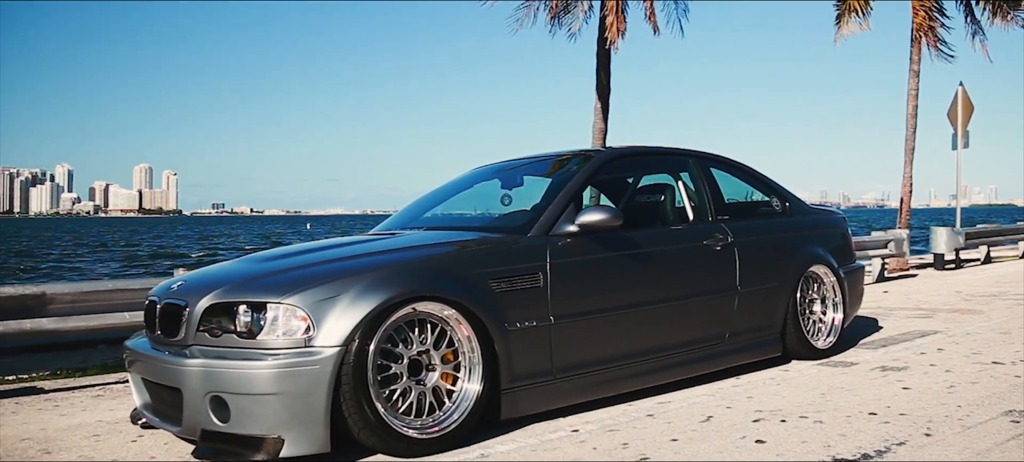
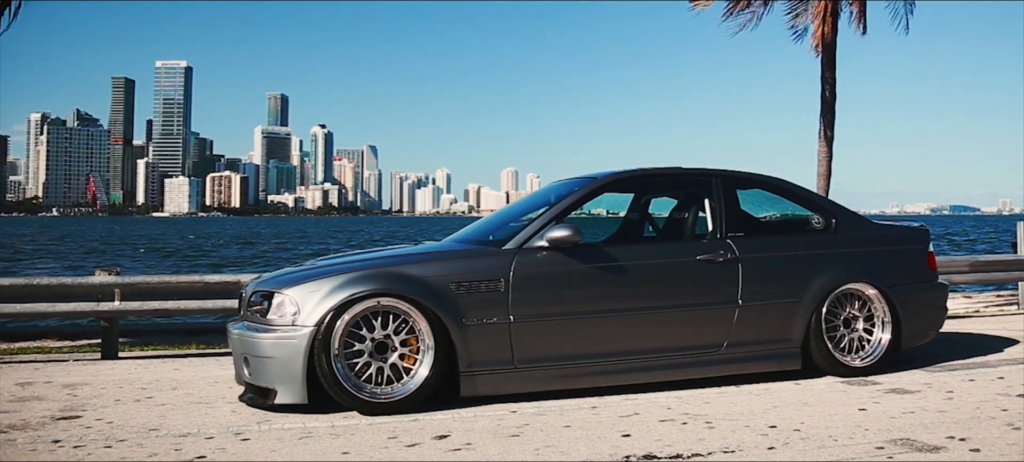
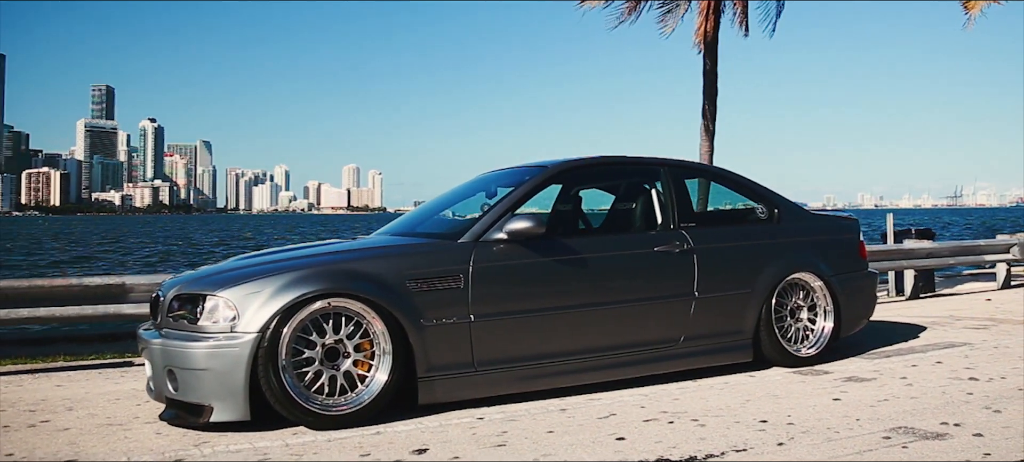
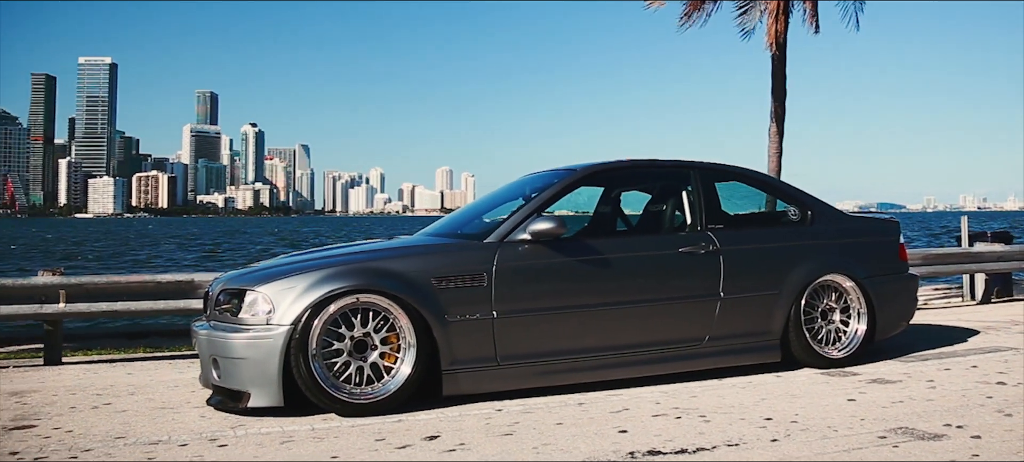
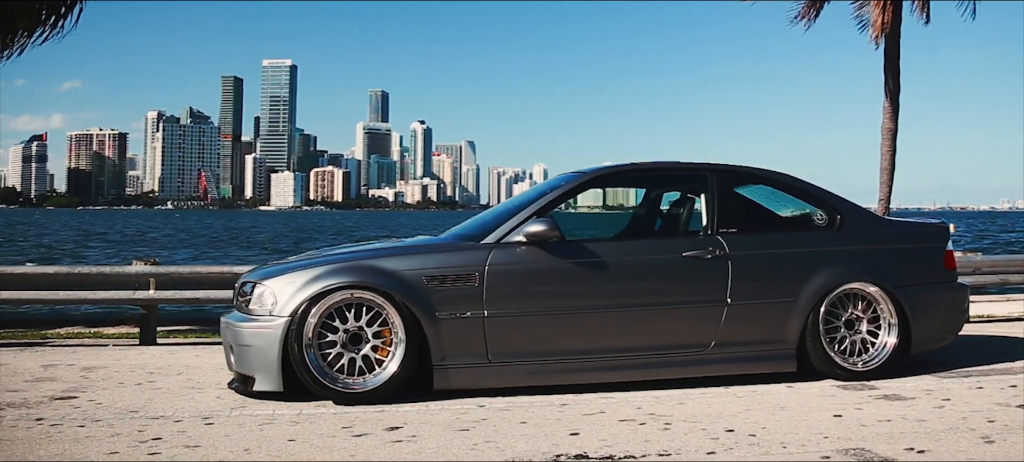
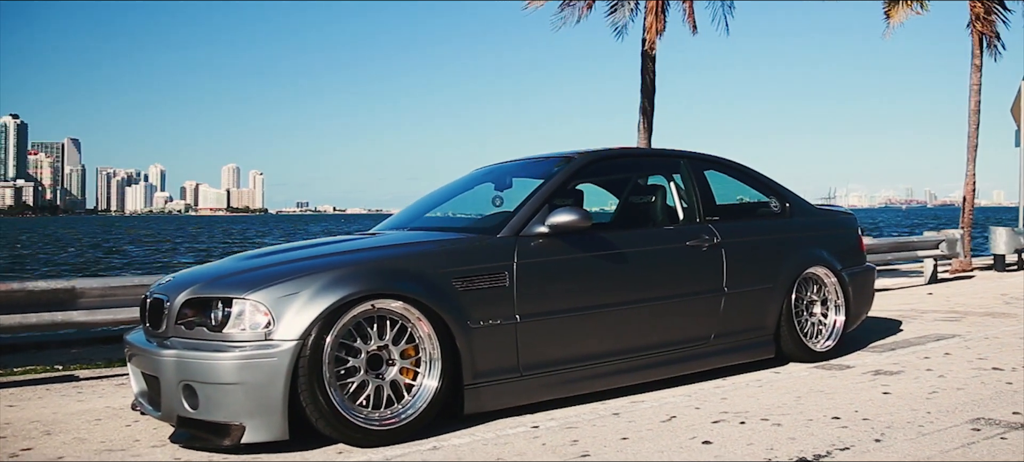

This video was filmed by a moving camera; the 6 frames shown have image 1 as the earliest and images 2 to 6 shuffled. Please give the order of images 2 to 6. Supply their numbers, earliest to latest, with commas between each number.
6, 3, 4, 2, 5
